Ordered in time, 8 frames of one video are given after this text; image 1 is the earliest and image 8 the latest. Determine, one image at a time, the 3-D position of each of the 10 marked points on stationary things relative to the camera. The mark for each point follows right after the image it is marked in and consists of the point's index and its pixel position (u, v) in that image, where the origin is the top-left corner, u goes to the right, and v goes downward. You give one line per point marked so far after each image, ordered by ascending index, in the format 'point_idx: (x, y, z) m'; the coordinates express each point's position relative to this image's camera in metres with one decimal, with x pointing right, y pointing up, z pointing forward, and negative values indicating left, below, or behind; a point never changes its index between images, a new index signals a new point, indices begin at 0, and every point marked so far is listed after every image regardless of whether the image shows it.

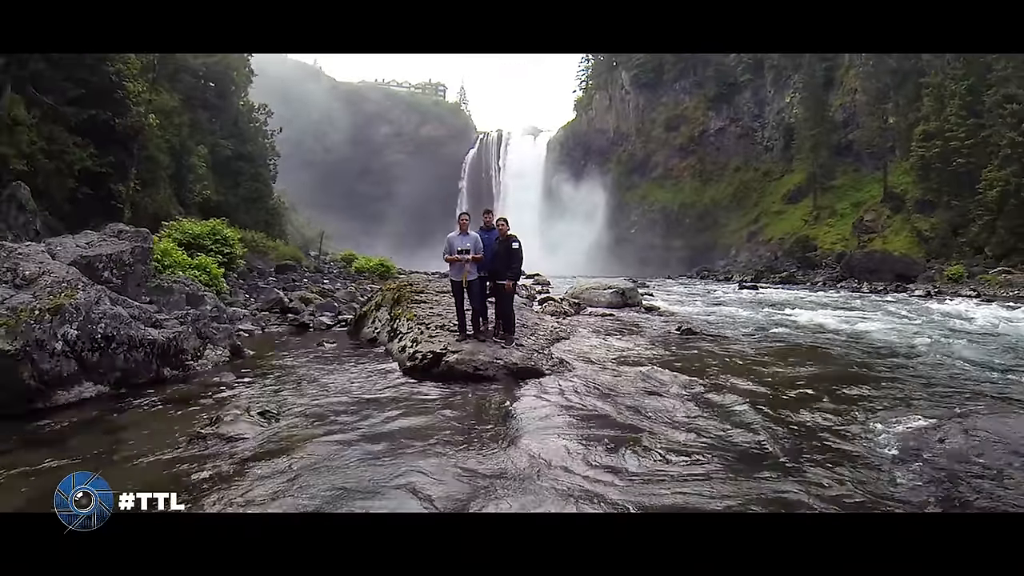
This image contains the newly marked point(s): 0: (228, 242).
0: (-4.4, +0.6, +9.0) m
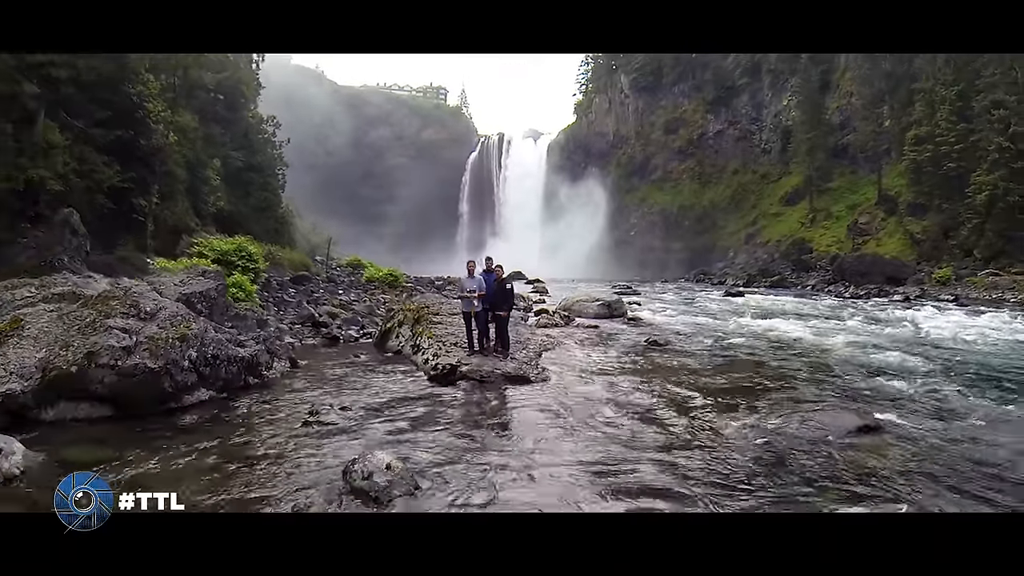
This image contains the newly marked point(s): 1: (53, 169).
0: (-4.4, +0.4, +9.9) m
1: (-8.3, +2.1, +10.3) m
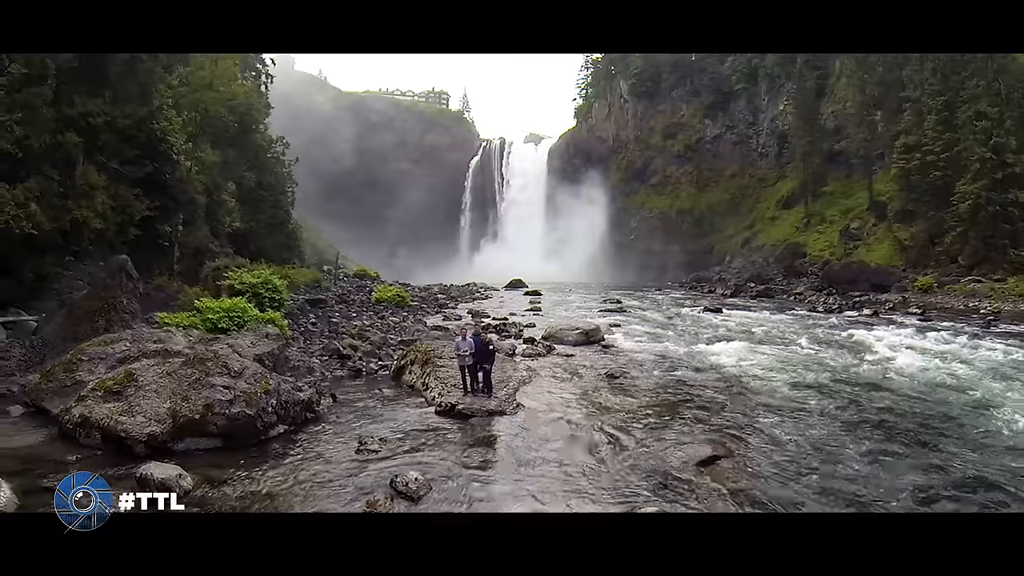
0: (-4.5, -0.1, +11.1) m
1: (-8.5, +1.5, +11.6) m
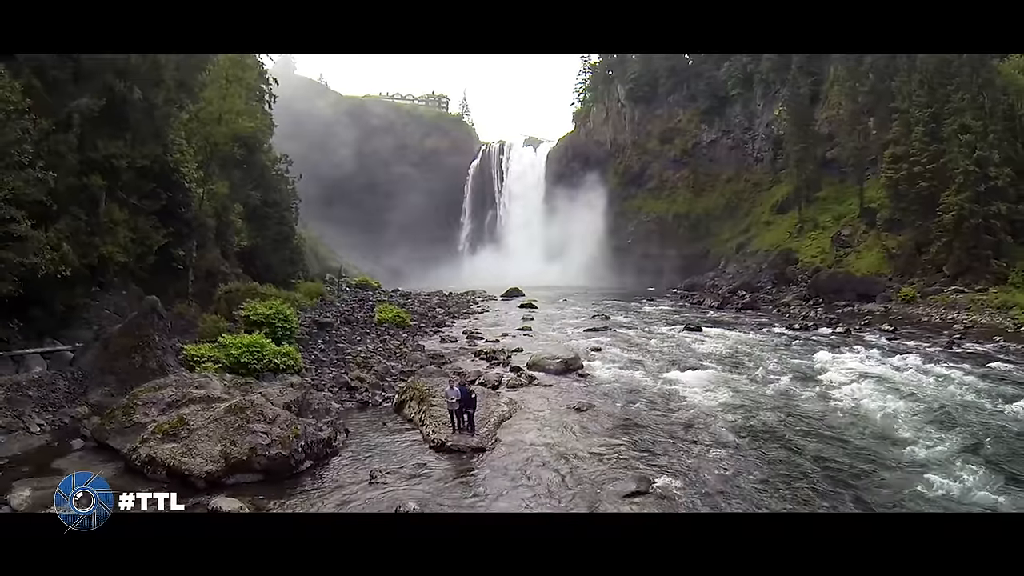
0: (-4.7, -0.7, +12.1) m
1: (-8.6, +1.0, +12.6) m
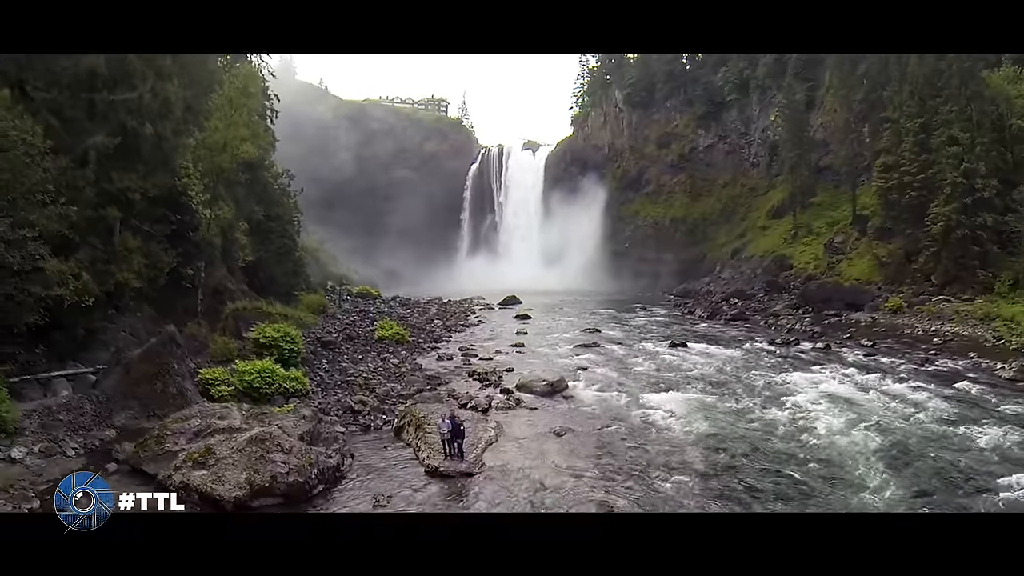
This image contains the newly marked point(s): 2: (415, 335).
0: (-4.8, -1.2, +12.9) m
1: (-8.8, +0.4, +13.4) m
2: (-3.2, -1.6, +19.0) m
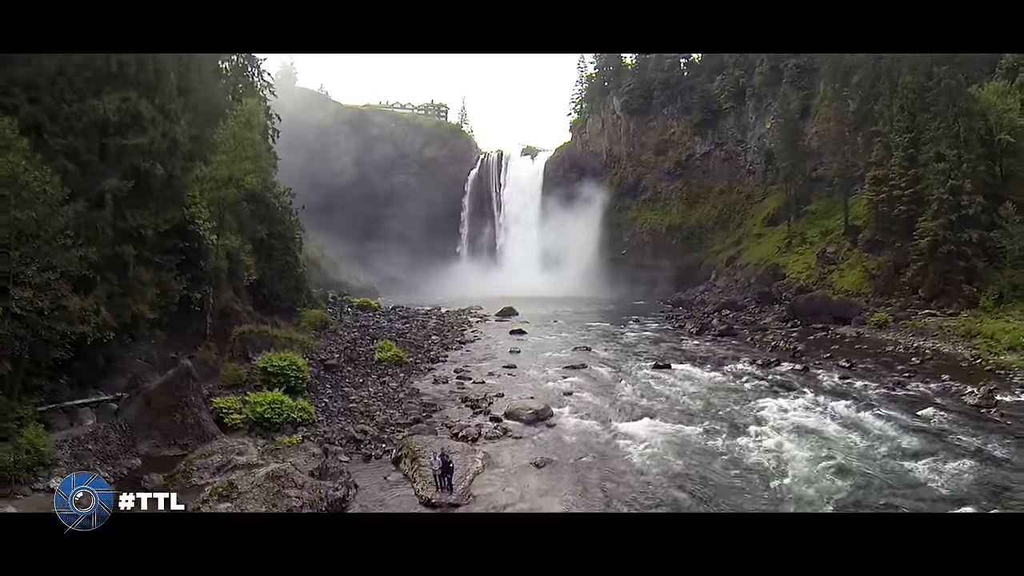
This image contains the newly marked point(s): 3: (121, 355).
0: (-5.0, -1.9, +13.7) m
1: (-9.0, -0.3, +14.2) m
2: (-3.4, -2.3, +19.9) m
3: (-8.8, -1.5, +13.1) m
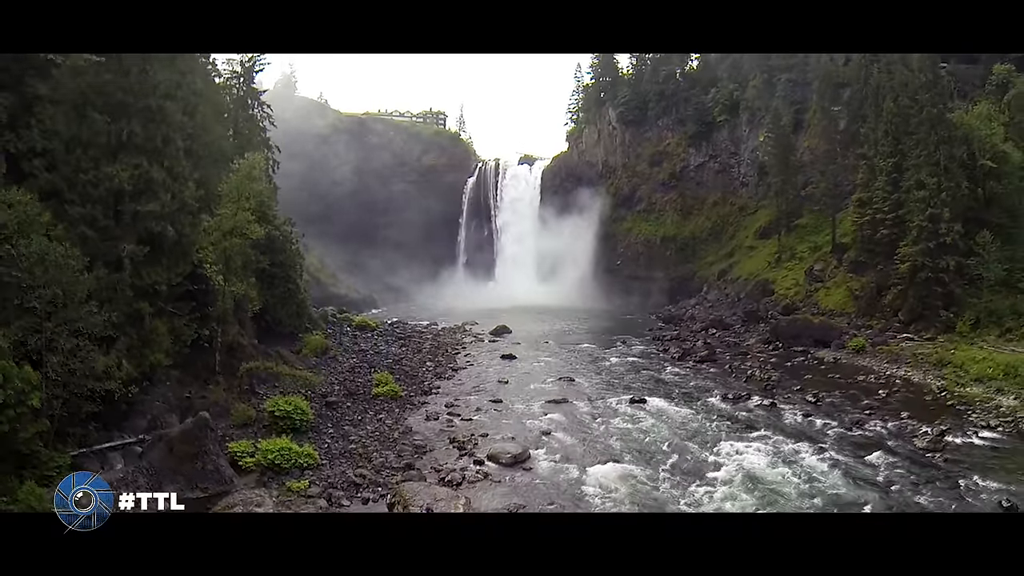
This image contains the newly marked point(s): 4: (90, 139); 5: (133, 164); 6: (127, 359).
0: (-5.4, -3.2, +15.0) m
1: (-9.3, -1.5, +15.4) m
2: (-3.8, -3.6, +21.1) m
3: (-9.2, -2.8, +14.3) m
4: (-10.4, +3.6, +14.0) m
5: (-9.8, +3.2, +14.9) m
6: (-9.3, -1.7, +14.1) m
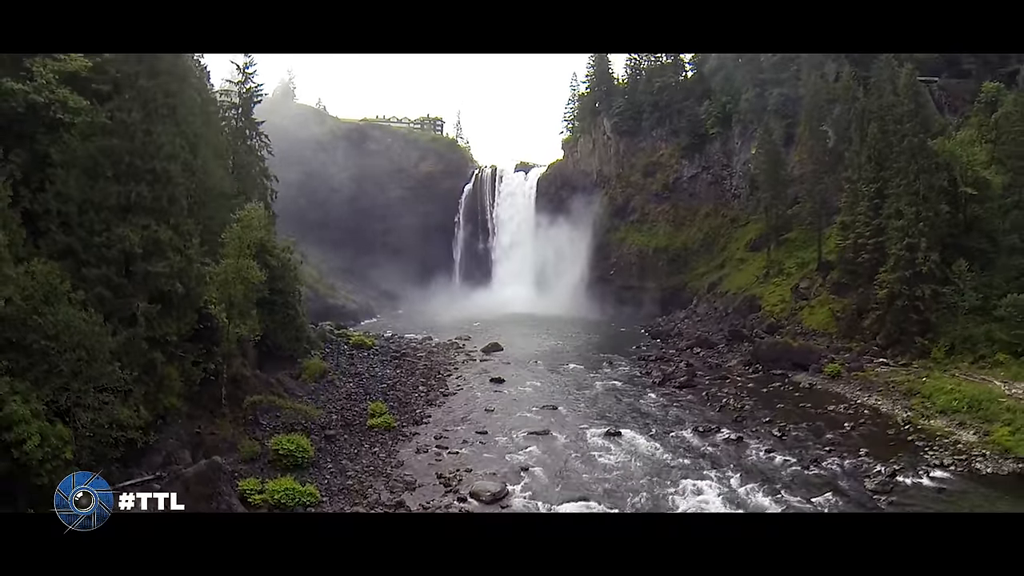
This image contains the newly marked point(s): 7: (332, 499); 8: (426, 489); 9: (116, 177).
0: (-5.8, -4.5, +16.3) m
1: (-9.7, -2.8, +16.7) m
2: (-4.3, -4.9, +22.4) m
3: (-9.6, -4.1, +15.6) m
4: (-10.6, +2.3, +15.3) m
5: (-10.1, +1.9, +16.1) m
6: (-9.7, -3.0, +15.4) m
7: (-4.7, -5.5, +15.4) m
8: (-2.3, -5.7, +16.2) m
9: (-10.6, +3.1, +15.8) m
